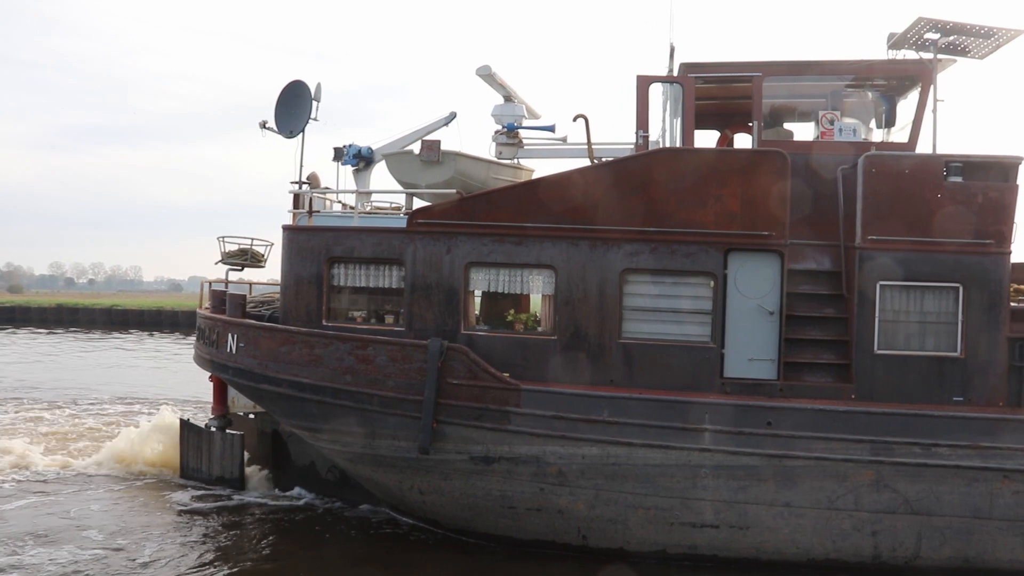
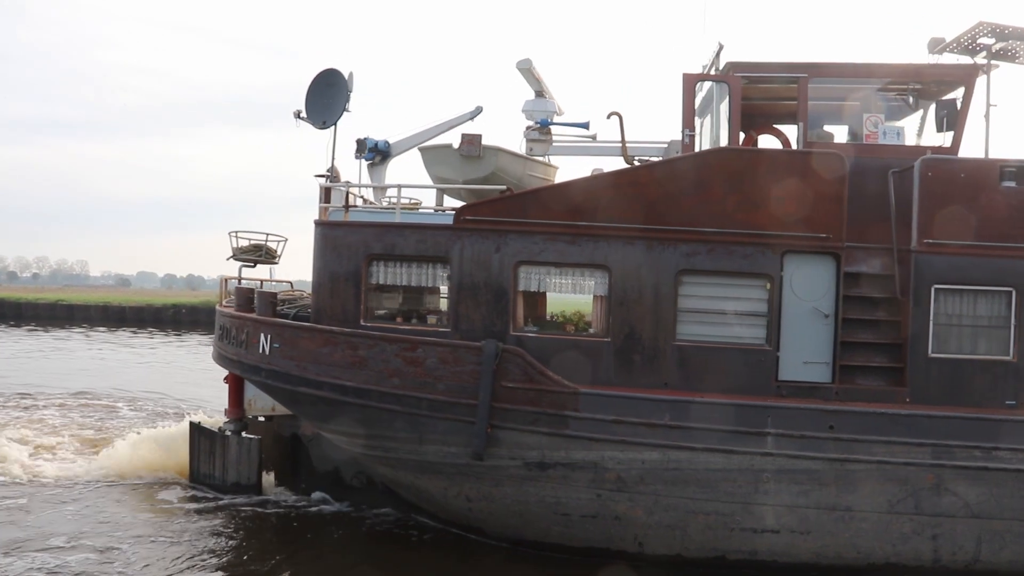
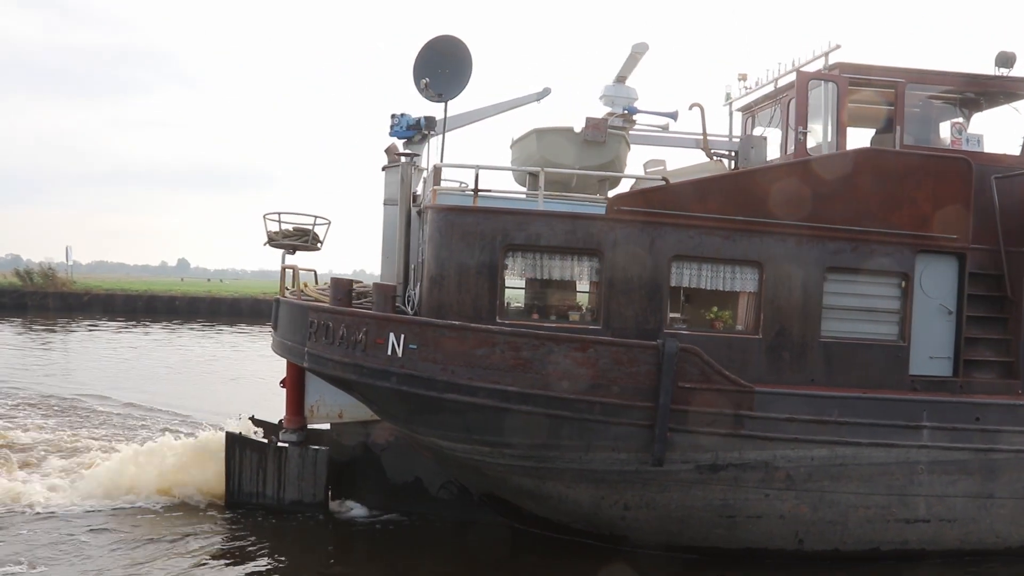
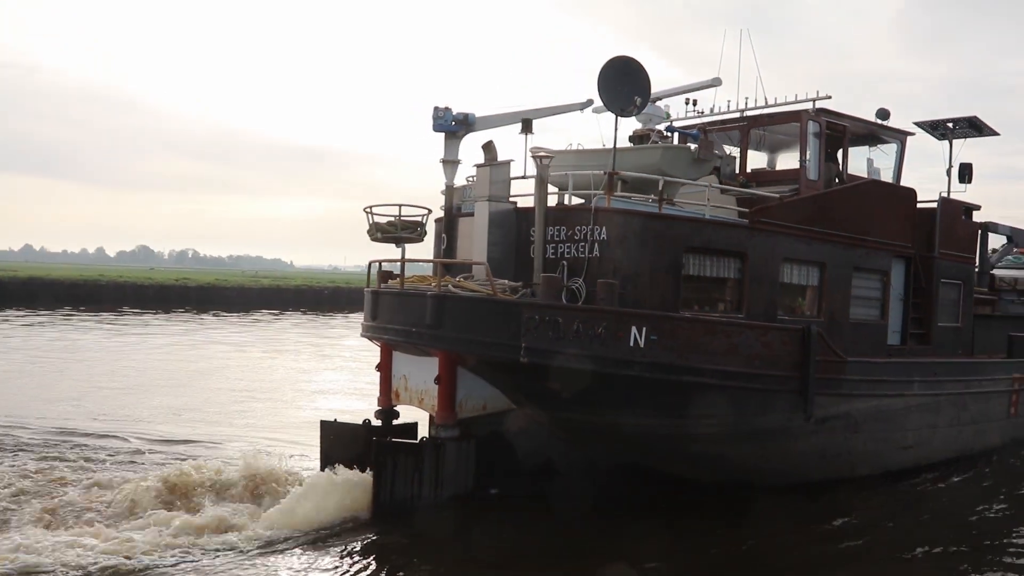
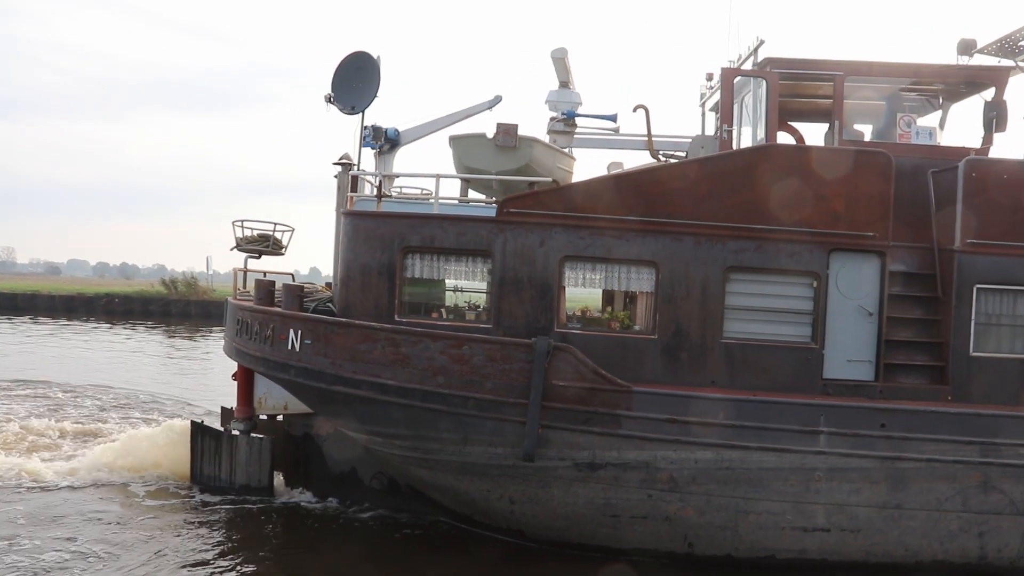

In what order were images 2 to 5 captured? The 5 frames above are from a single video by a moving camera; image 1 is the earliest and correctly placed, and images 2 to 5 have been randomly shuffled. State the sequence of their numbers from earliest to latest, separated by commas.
2, 5, 3, 4
